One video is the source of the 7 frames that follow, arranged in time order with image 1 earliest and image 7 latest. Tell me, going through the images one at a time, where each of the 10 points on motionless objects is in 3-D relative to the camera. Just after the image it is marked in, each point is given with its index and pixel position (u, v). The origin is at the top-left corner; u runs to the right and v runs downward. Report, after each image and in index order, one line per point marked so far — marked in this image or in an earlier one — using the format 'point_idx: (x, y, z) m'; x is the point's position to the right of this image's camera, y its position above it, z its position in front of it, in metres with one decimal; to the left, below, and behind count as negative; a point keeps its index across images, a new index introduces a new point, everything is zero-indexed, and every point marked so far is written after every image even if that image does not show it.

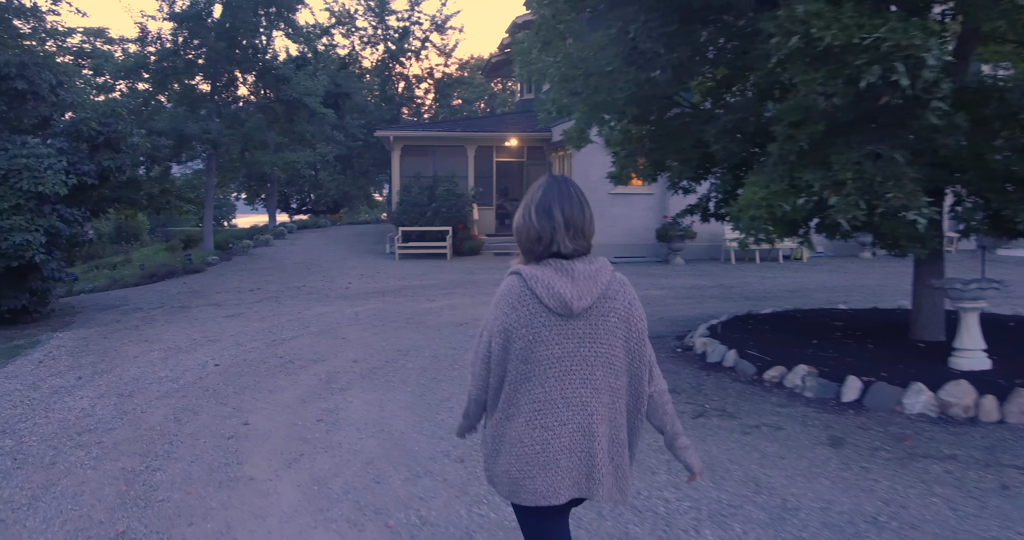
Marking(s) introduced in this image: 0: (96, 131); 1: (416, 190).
0: (-5.8, +1.9, +10.8) m
1: (-2.4, +2.0, +19.4) m
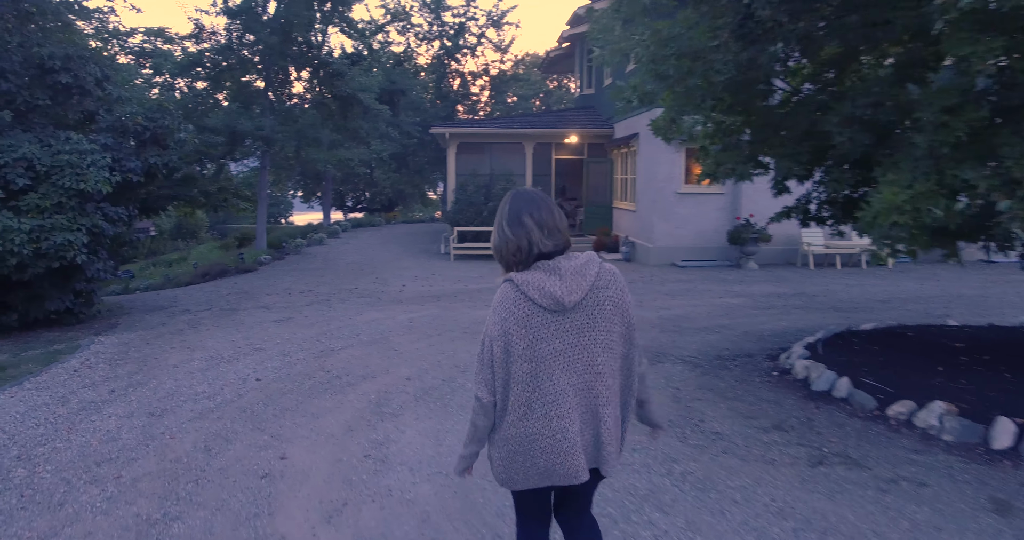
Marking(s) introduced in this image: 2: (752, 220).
0: (-5.0, +1.9, +10.4) m
1: (-1.0, +2.0, +18.7) m
2: (+4.9, +1.0, +15.6) m
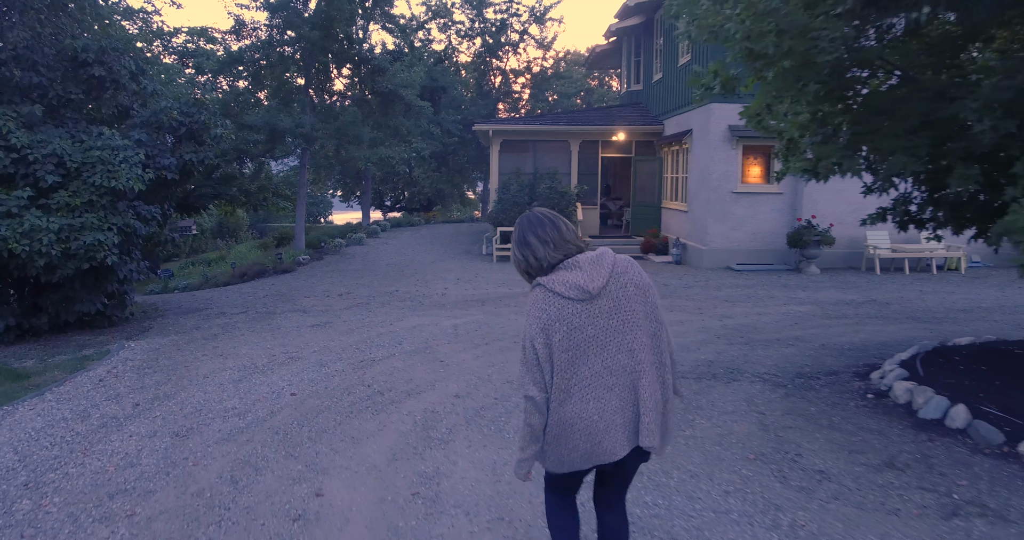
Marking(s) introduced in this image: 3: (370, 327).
0: (-4.3, +1.9, +9.9) m
1: (+0.1, +1.9, +18.1) m
2: (+5.7, +0.9, +14.7) m
3: (-1.7, -0.7, +9.4) m
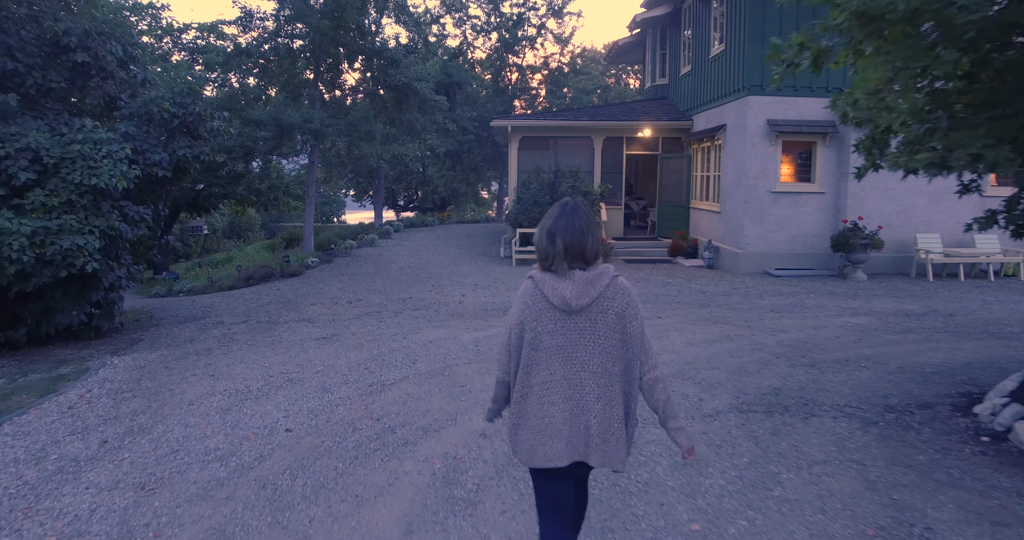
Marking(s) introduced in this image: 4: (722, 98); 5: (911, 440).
0: (-4.0, +1.8, +9.0) m
1: (+0.5, +1.8, +17.1) m
2: (+6.1, +0.8, +13.6) m
3: (-1.4, -0.8, +8.5) m
4: (+4.2, +3.4, +15.3) m
5: (+2.5, -1.1, +4.8) m
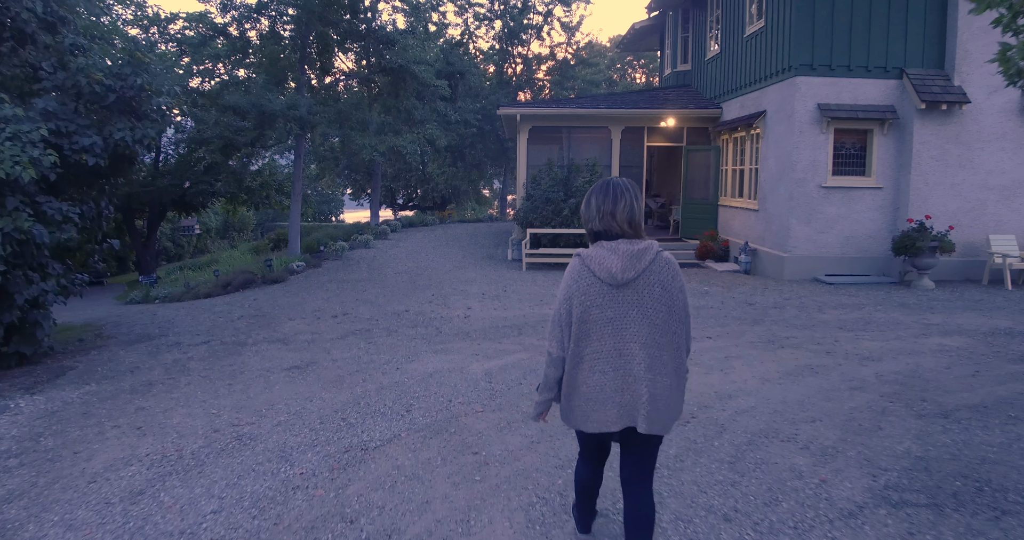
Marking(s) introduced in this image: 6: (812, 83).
0: (-3.8, +1.7, +7.2) m
1: (+0.7, +1.7, +15.3) m
2: (+6.3, +0.7, +11.8) m
3: (-1.2, -0.9, +6.7) m
4: (+4.3, +3.3, +13.5) m
5: (+2.7, -1.2, +3.1) m
6: (+4.7, +2.9, +12.0) m
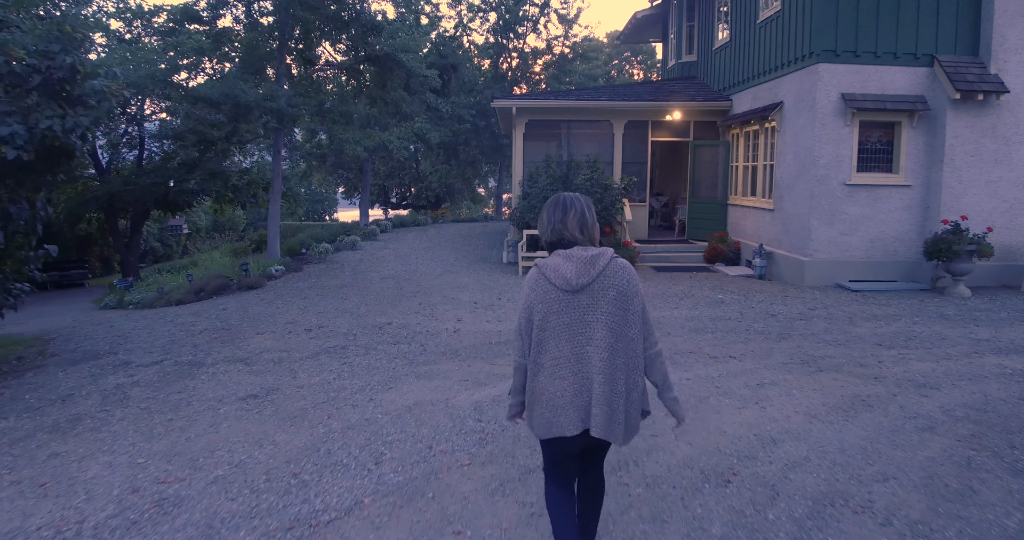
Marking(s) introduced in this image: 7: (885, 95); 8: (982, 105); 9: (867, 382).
0: (-3.8, +1.6, +6.1) m
1: (+0.6, +1.7, +14.3) m
2: (+6.3, +0.6, +10.8) m
3: (-1.3, -1.0, +5.6) m
4: (+4.3, +3.2, +12.5) m
5: (+2.7, -1.3, +2.0) m
6: (+4.6, +2.8, +11.0) m
7: (+5.3, +2.5, +11.1) m
8: (+6.6, +2.3, +10.8) m
9: (+2.8, -0.9, +6.1) m
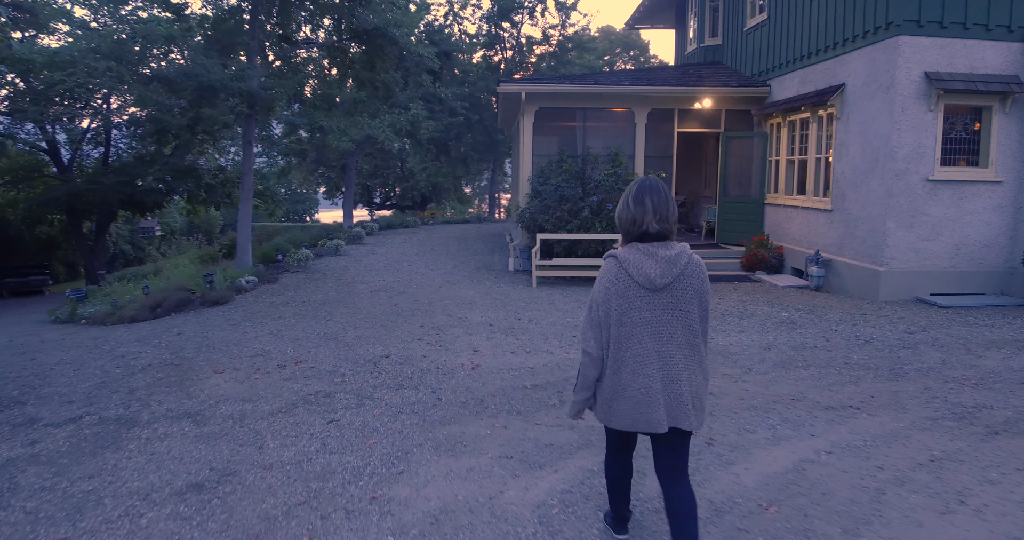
0: (-3.5, +1.5, +4.2) m
1: (+0.8, +1.5, +12.4) m
2: (+6.5, +0.5, +9.0) m
3: (-0.9, -1.1, +3.7) m
4: (+4.5, +3.1, +10.7) m
5: (+3.1, -1.4, +0.2) m
6: (+4.8, +2.7, +9.2) m
7: (+5.6, +2.4, +9.3) m
8: (+6.8, +2.2, +9.1) m
9: (+3.2, -1.0, +4.3) m
